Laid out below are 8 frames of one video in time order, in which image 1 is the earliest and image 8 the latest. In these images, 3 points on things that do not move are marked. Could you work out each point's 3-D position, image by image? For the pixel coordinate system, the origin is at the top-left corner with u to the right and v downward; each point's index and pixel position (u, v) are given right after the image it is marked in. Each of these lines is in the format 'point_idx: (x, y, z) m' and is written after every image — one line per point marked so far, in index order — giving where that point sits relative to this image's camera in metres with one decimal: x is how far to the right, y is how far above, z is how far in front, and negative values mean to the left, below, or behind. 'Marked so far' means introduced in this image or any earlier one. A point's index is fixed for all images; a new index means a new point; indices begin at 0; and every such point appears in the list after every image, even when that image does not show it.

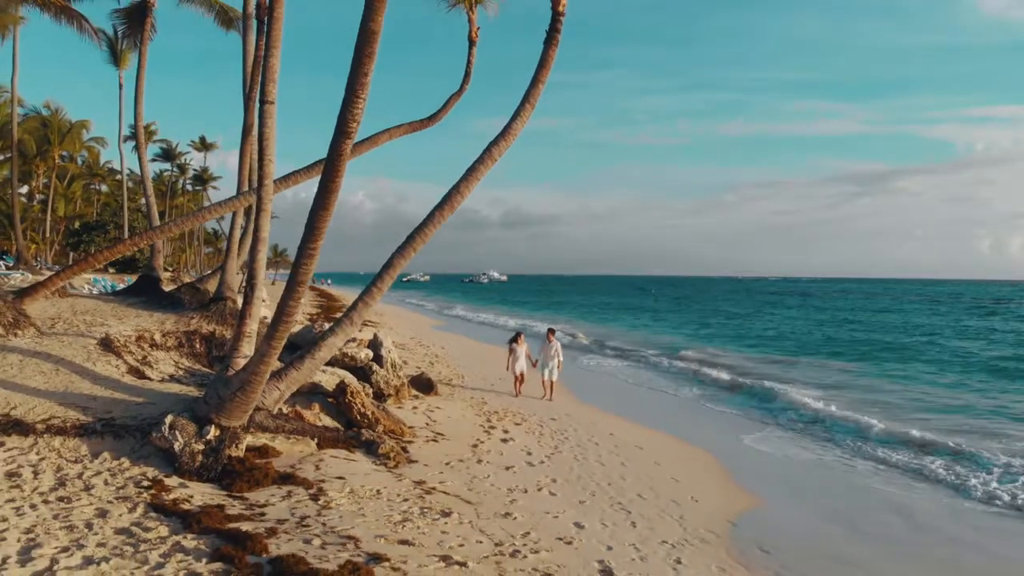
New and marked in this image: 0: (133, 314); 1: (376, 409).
0: (-5.7, -0.4, +9.9) m
1: (-1.7, -1.5, +8.0) m
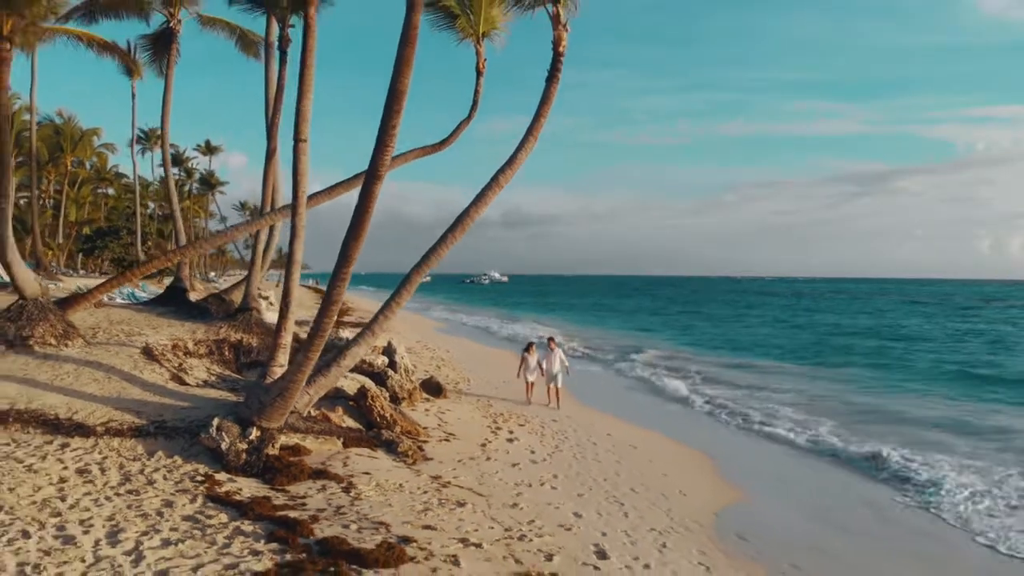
0: (-5.7, -0.6, +10.7) m
1: (-1.6, -1.7, +8.8) m
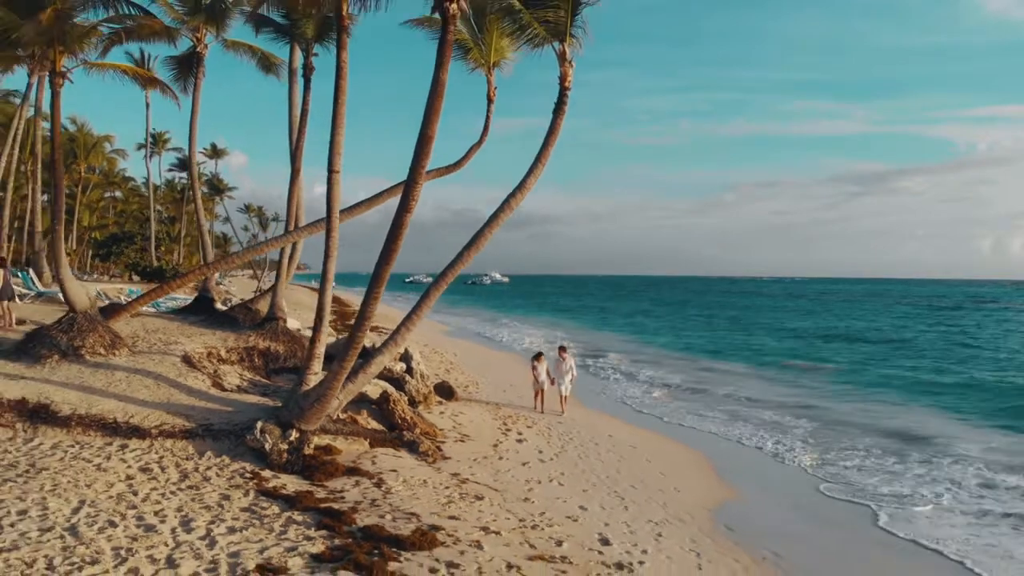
0: (-5.5, -0.8, +11.5) m
1: (-1.5, -1.9, +9.6) m
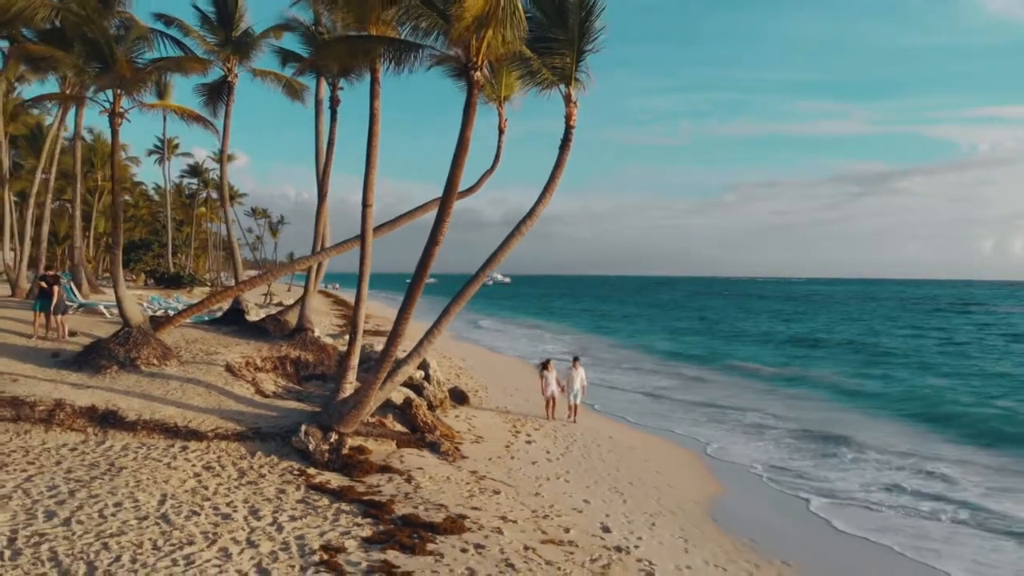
0: (-5.4, -1.0, +12.5) m
1: (-1.3, -2.2, +10.7) m
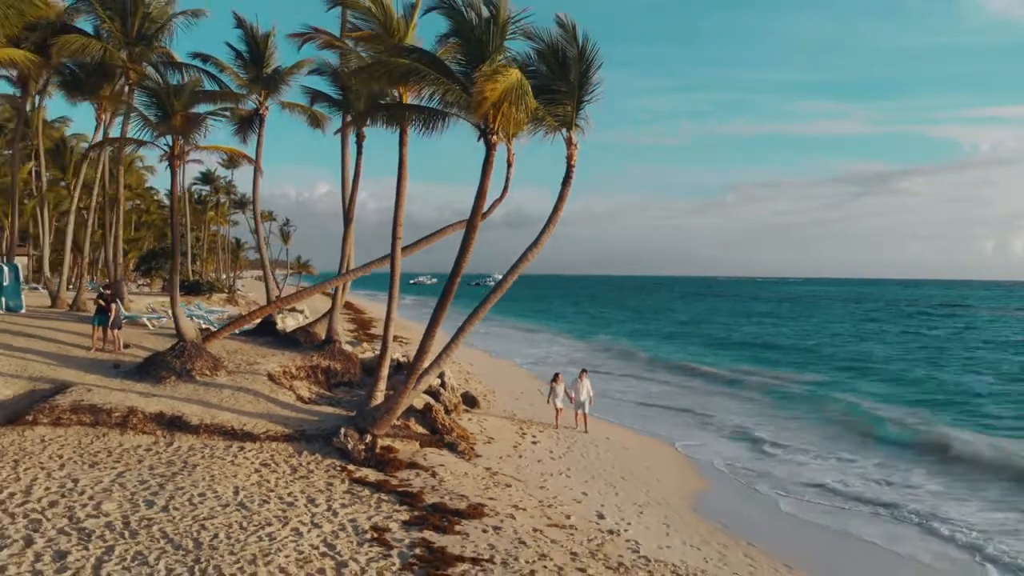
0: (-5.2, -1.4, +14.0) m
1: (-1.2, -2.5, +12.1) m
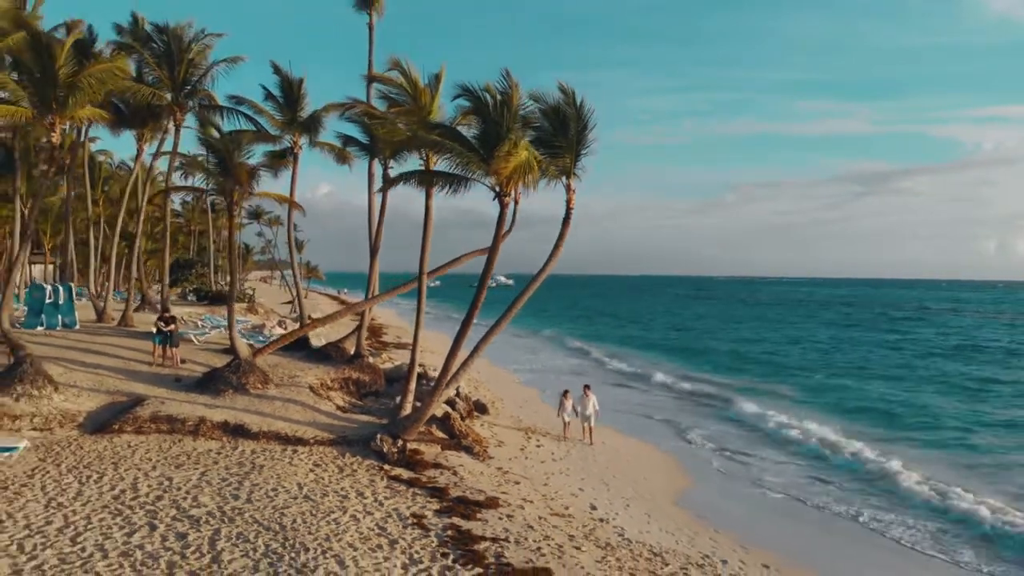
0: (-5.1, -1.9, +15.9) m
1: (-1.0, -3.1, +14.1) m
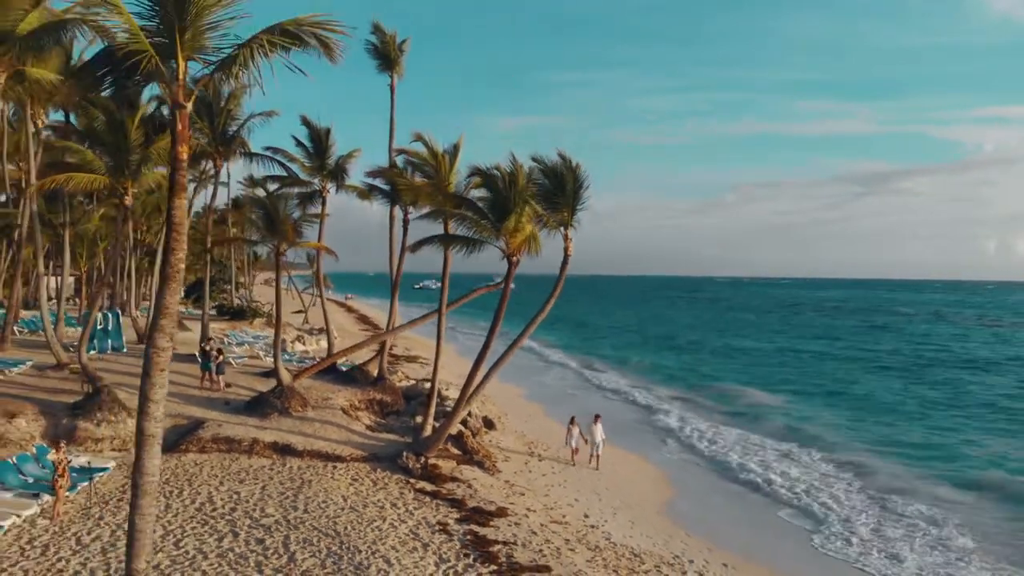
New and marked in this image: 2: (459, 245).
0: (-4.9, -2.8, +18.1) m
1: (-0.9, -3.9, +16.3) m
2: (-1.1, +1.0, +13.3) m
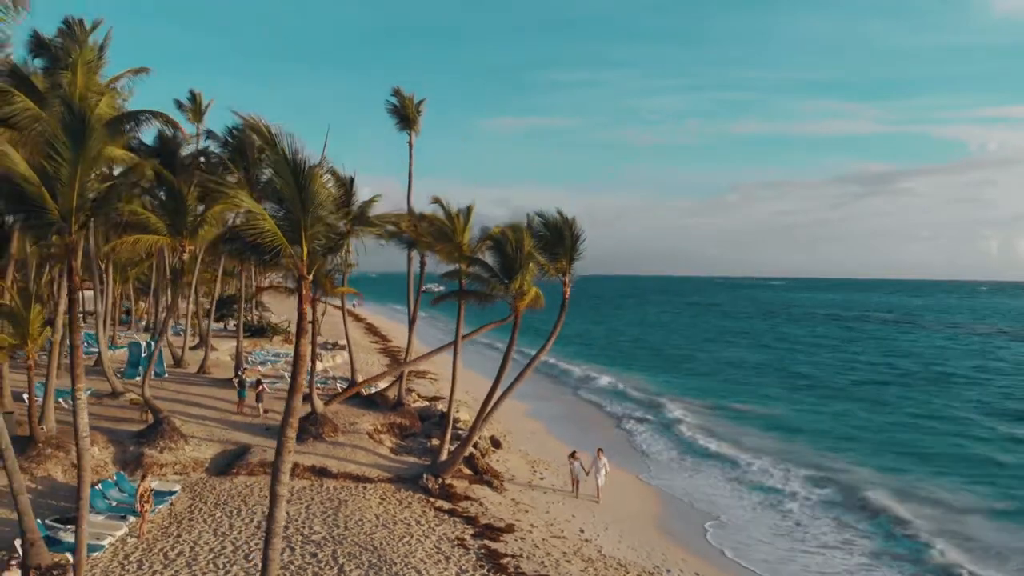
0: (-4.8, -3.9, +20.4) m
1: (-0.7, -5.1, +18.5) m
2: (-1.0, -0.2, +15.5) m
